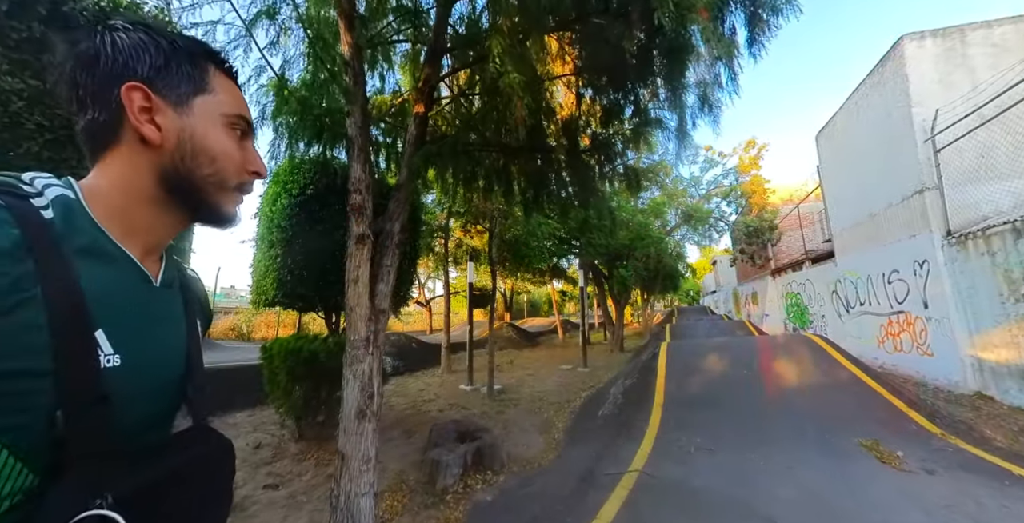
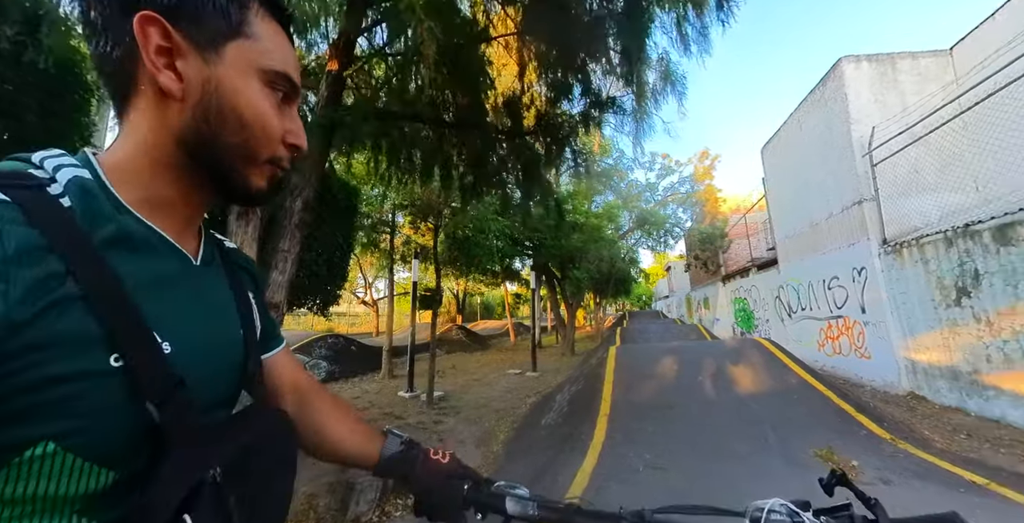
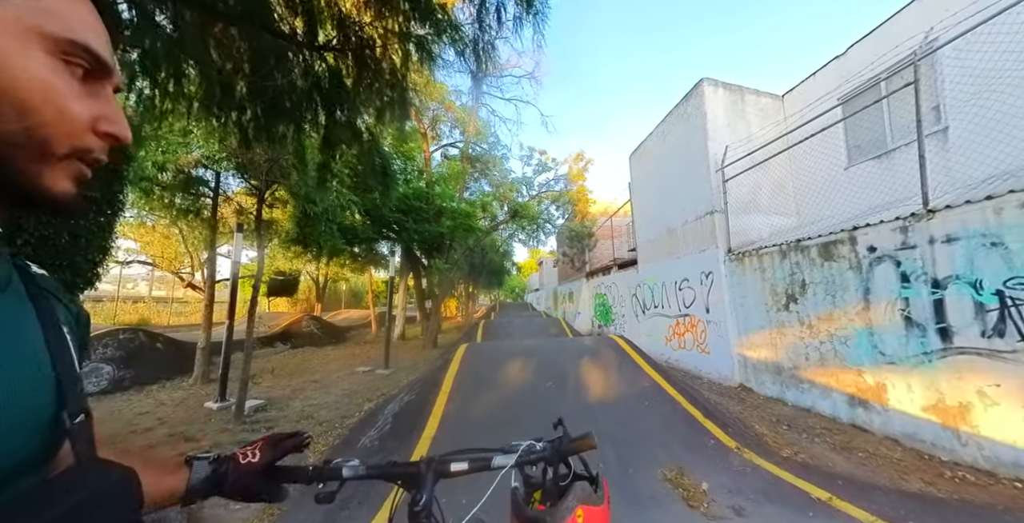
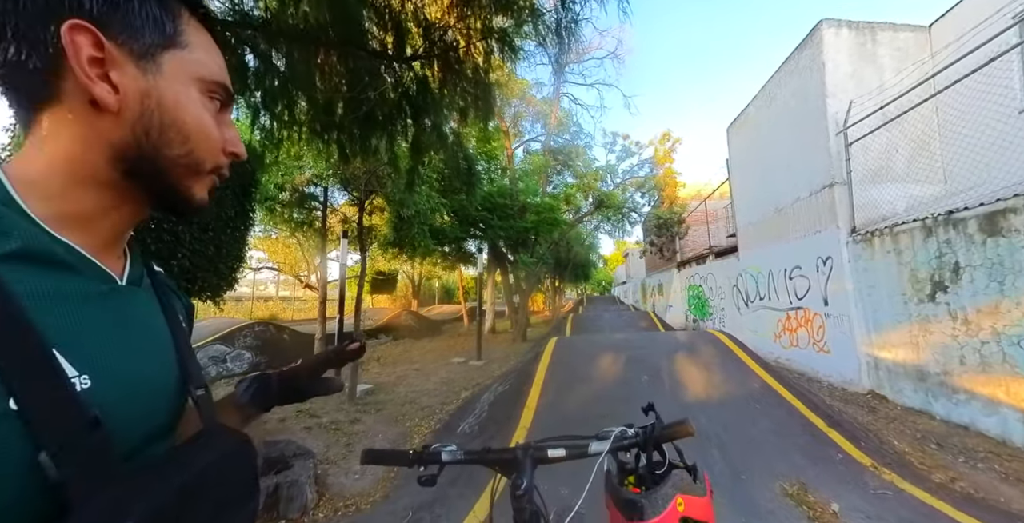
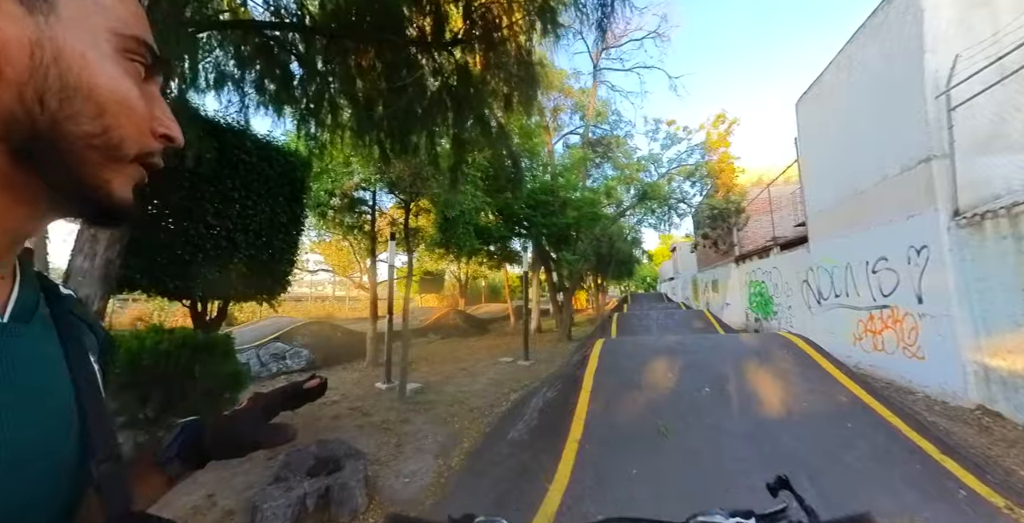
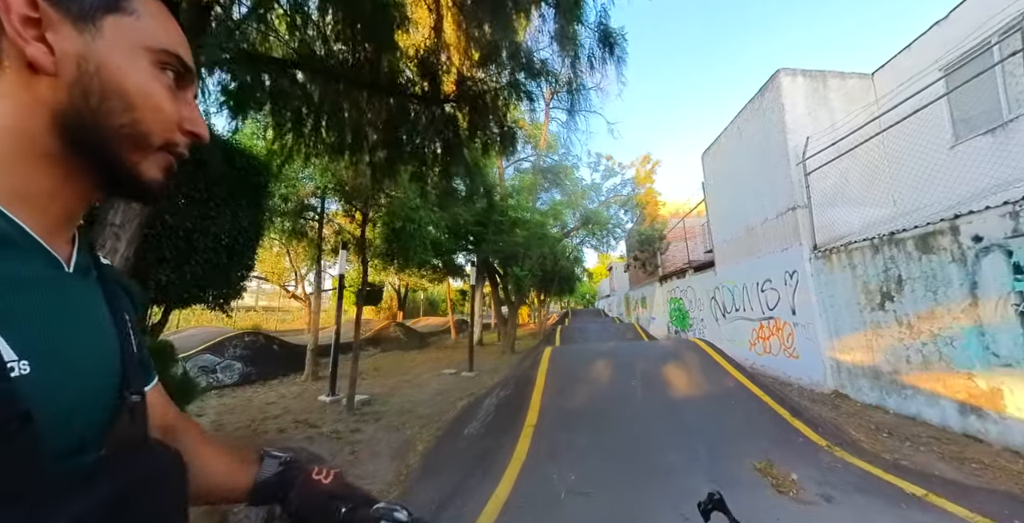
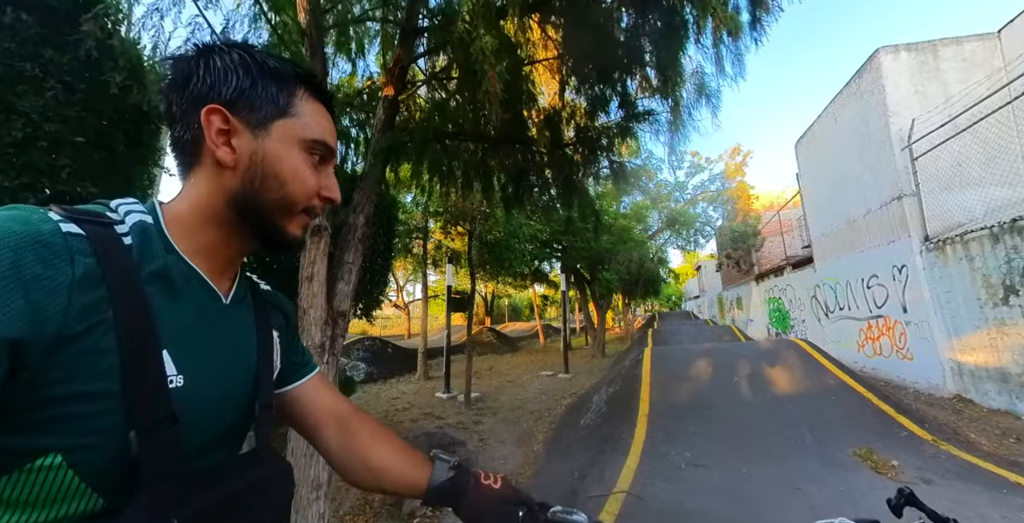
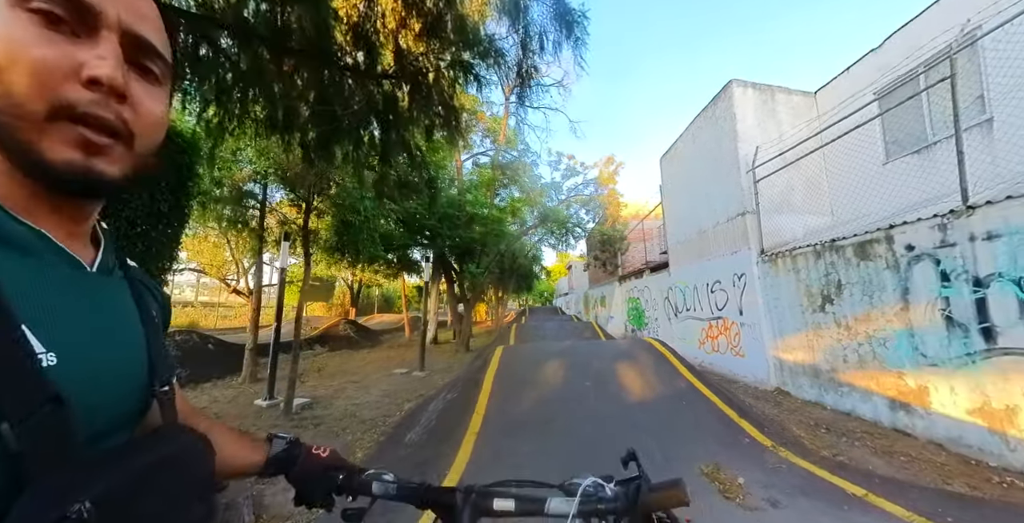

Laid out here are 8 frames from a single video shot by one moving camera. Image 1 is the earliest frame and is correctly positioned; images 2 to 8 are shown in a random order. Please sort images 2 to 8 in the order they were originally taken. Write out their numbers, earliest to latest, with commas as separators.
7, 2, 6, 8, 3, 4, 5
